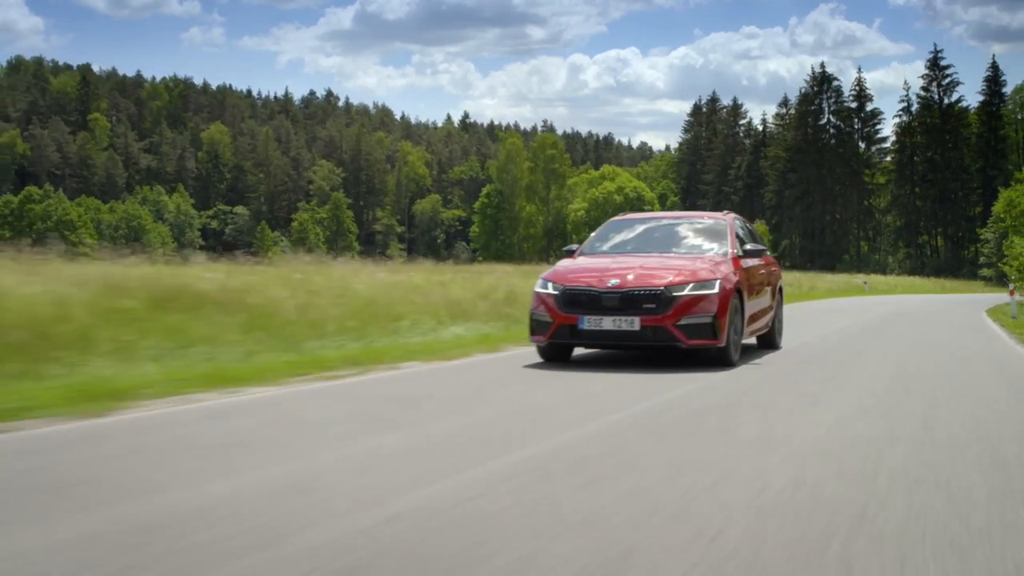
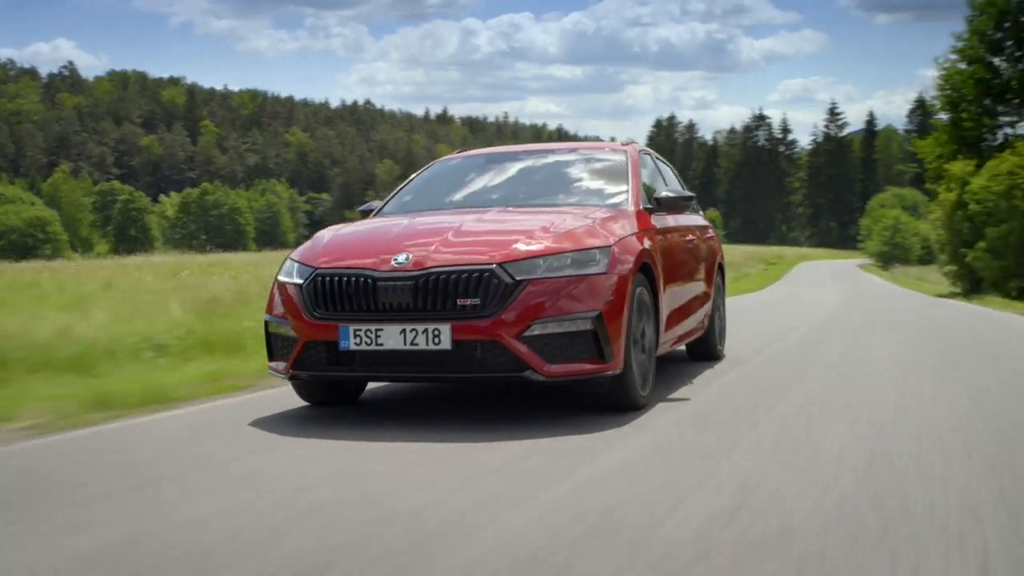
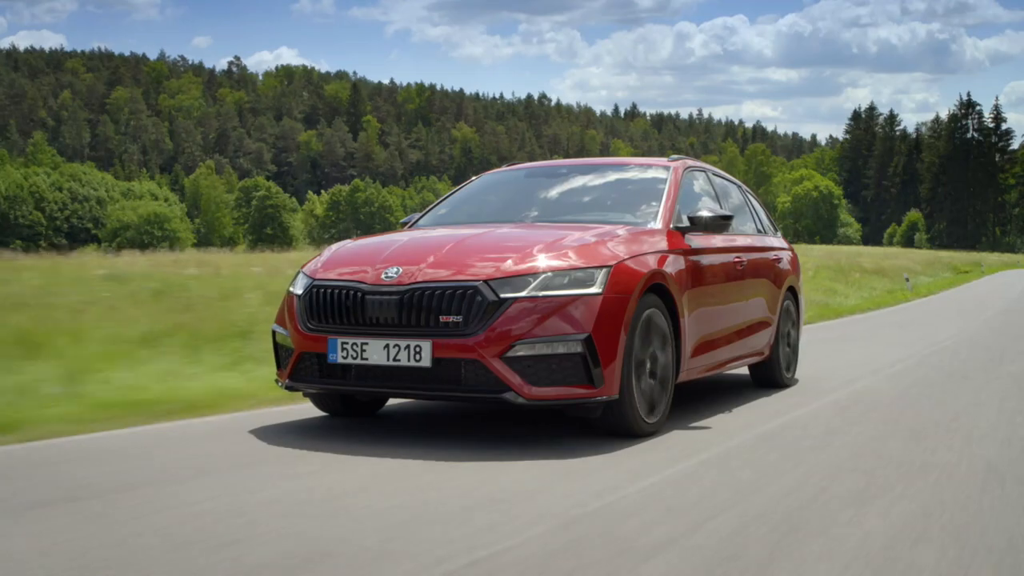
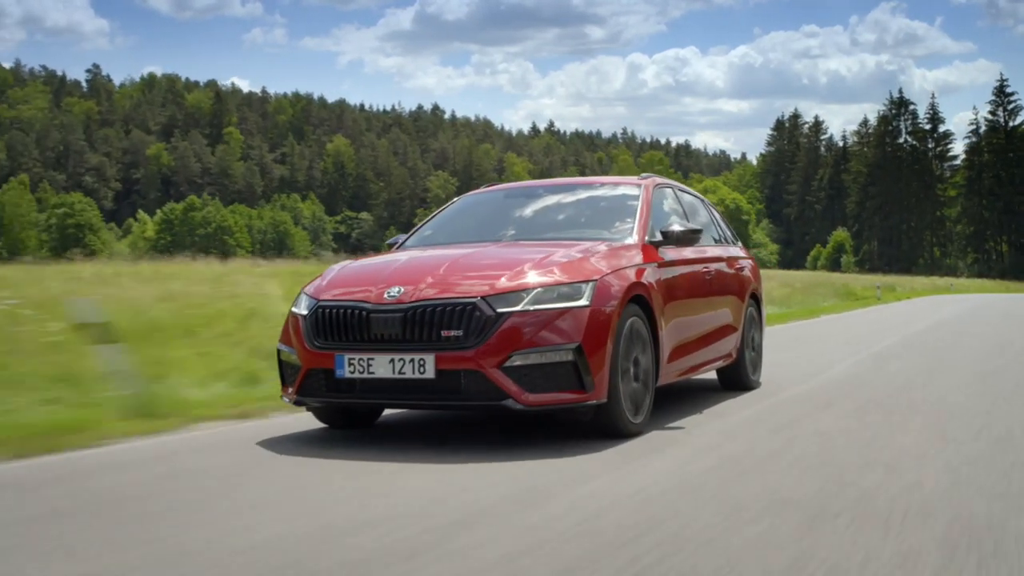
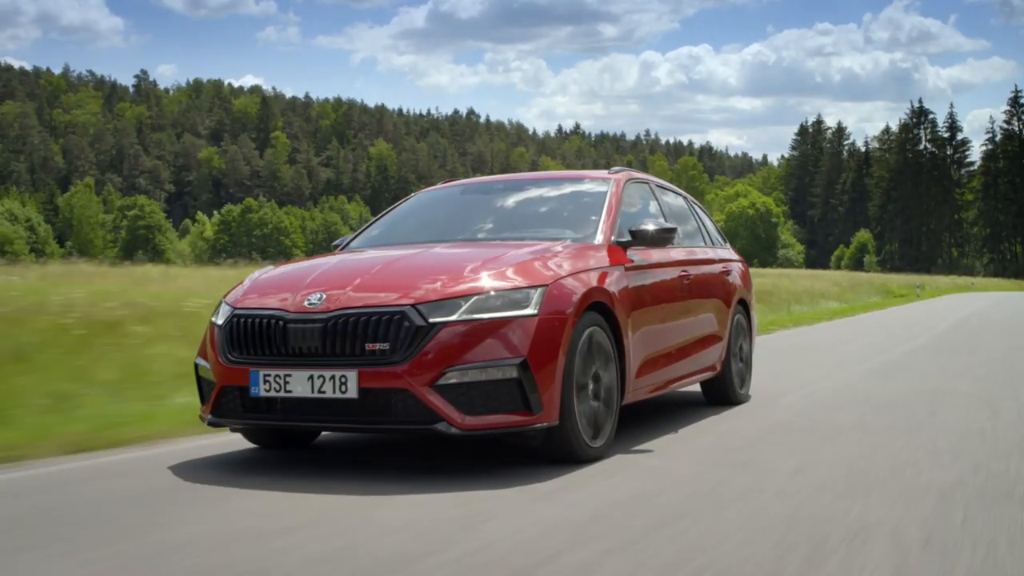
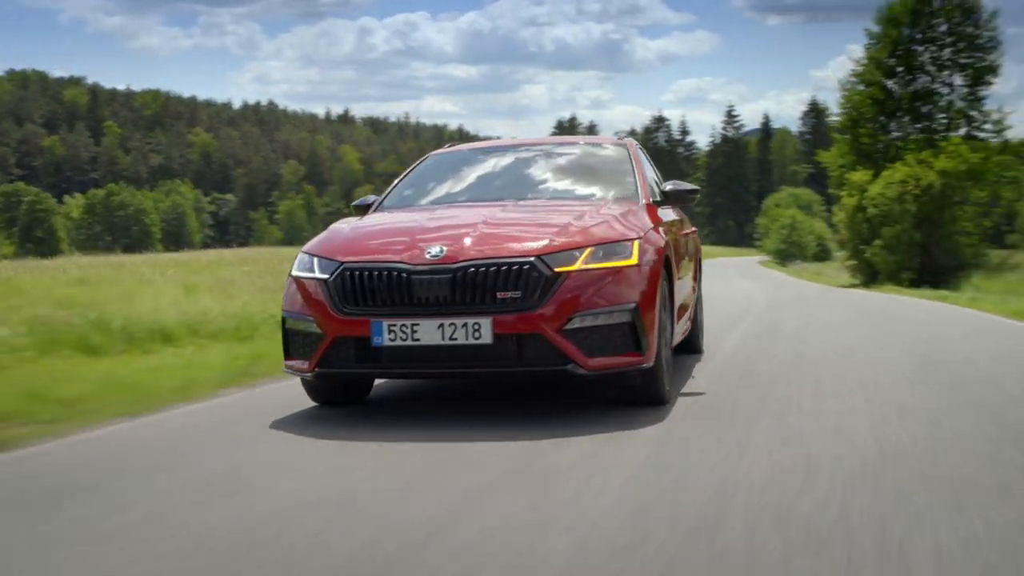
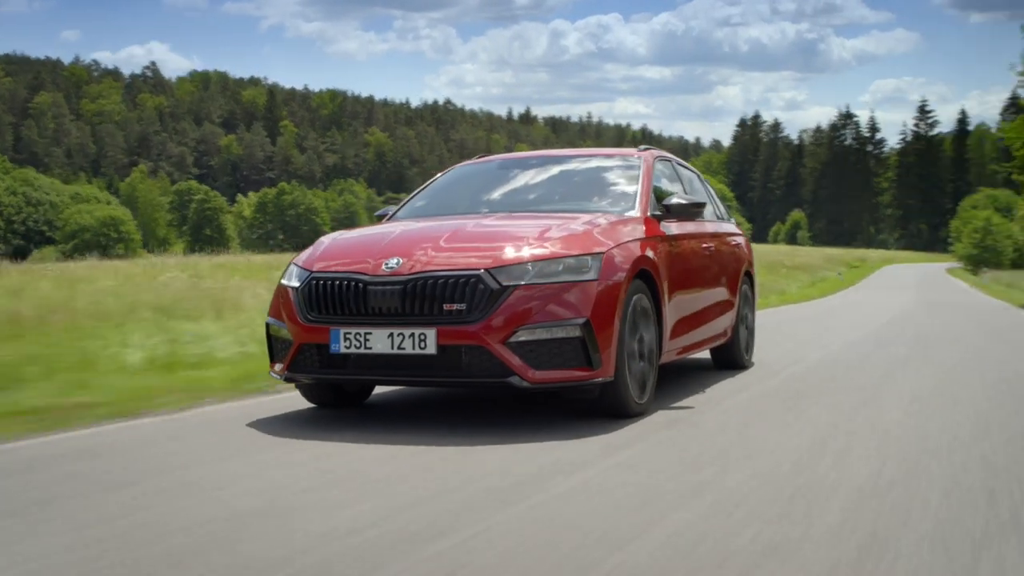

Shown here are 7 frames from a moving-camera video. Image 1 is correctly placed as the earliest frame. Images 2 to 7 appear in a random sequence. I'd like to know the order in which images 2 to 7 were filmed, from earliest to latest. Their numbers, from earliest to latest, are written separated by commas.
4, 5, 3, 7, 2, 6
